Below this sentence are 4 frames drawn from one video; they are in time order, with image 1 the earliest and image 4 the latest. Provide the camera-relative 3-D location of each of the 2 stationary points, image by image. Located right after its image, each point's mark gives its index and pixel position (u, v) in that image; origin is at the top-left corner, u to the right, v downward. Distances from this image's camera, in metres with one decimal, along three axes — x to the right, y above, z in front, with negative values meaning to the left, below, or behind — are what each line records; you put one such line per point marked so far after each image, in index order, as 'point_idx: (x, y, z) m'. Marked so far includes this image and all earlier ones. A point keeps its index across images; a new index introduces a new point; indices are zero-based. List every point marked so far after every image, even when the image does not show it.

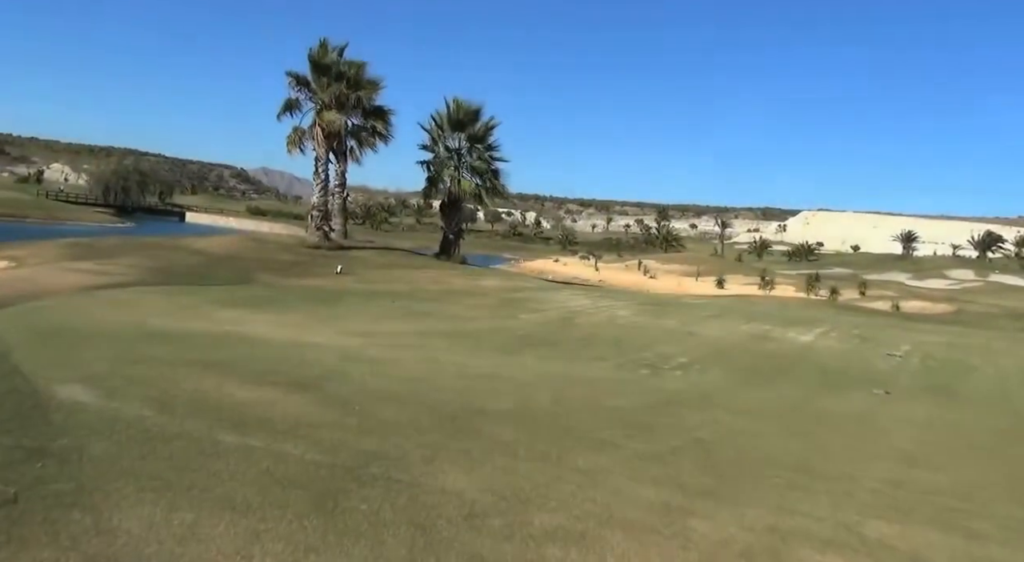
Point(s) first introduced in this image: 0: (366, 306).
0: (-2.3, -0.4, +10.6) m
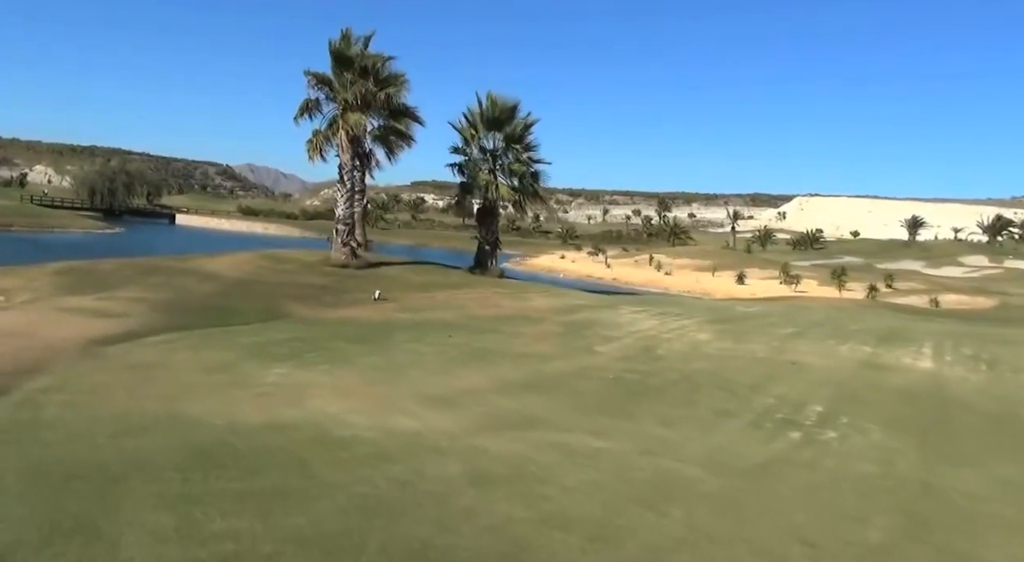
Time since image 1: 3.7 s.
0: (-1.2, -0.9, +9.0) m
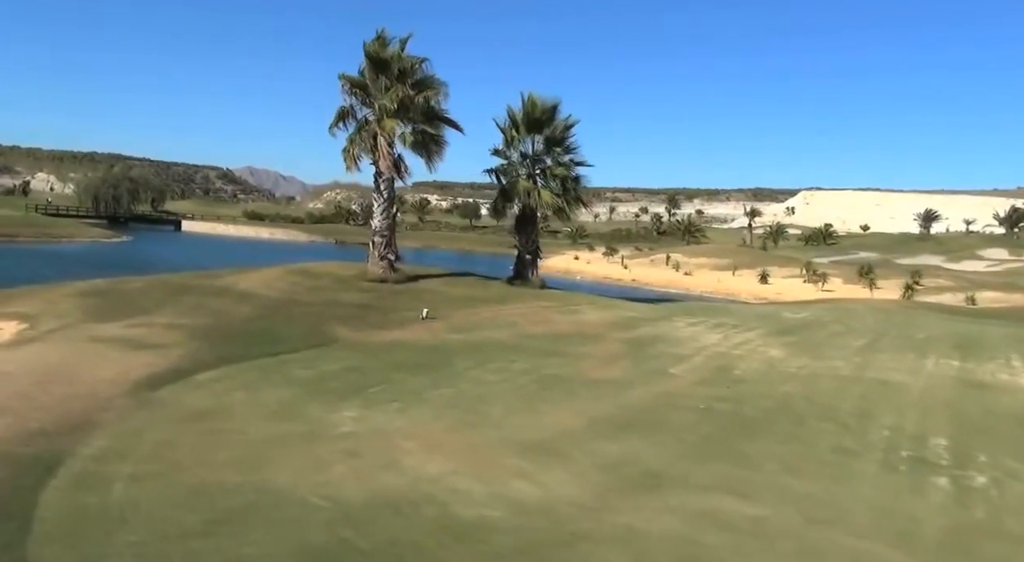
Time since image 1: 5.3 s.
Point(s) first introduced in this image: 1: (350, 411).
0: (-0.3, -1.1, +8.2) m
1: (-1.5, -1.2, +6.3) m
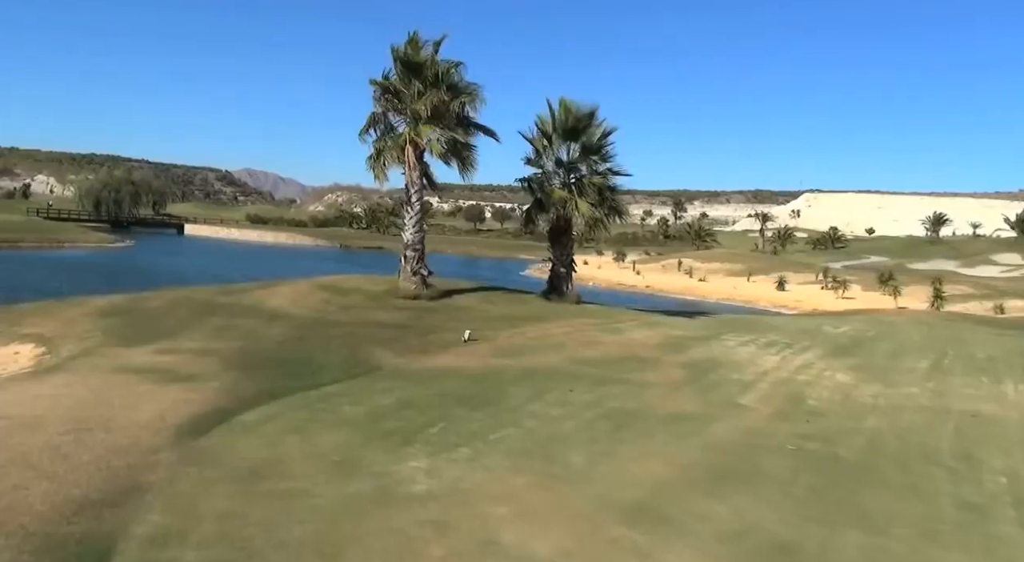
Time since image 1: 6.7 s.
0: (+0.4, -1.4, +7.5) m
1: (-0.8, -1.5, +5.6) m
